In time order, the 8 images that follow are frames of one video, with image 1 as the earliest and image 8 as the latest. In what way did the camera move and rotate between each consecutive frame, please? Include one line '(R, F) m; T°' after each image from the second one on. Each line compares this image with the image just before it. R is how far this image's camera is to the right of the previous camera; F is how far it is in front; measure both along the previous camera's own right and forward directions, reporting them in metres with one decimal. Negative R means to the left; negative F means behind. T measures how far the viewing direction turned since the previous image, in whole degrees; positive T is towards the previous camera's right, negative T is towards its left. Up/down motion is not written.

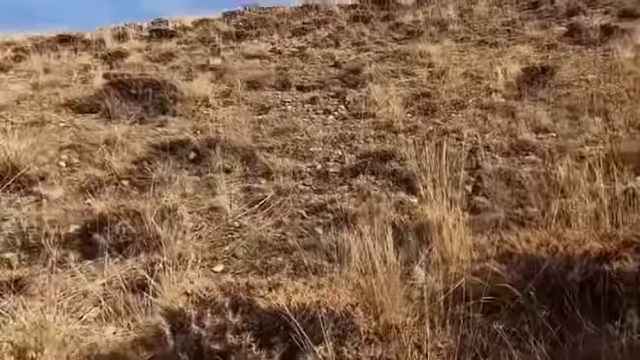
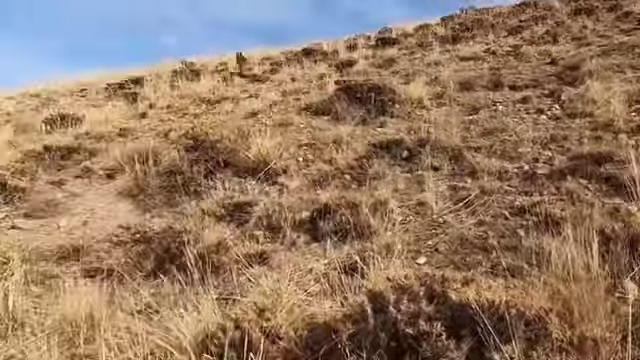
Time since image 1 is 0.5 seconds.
(+0.6, -0.4) m; -26°
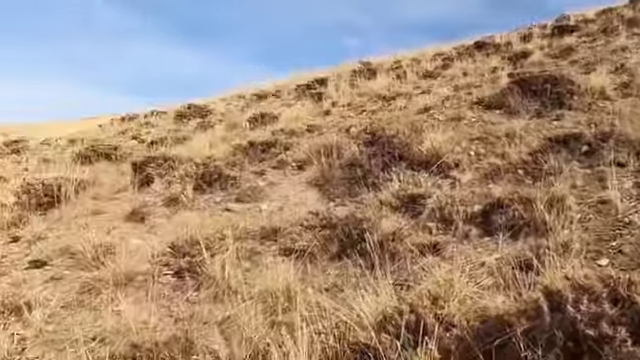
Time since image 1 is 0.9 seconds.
(0.0, -0.6) m; -19°
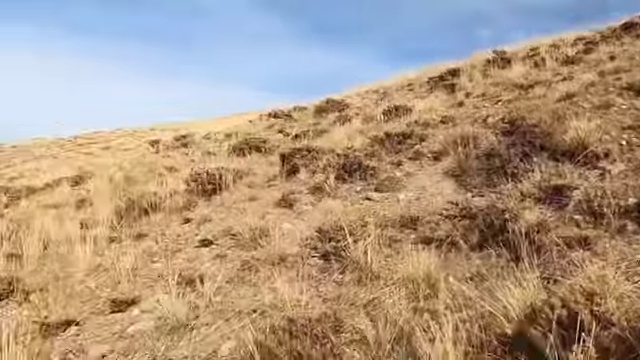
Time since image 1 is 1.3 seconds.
(-0.4, -0.3) m; -13°
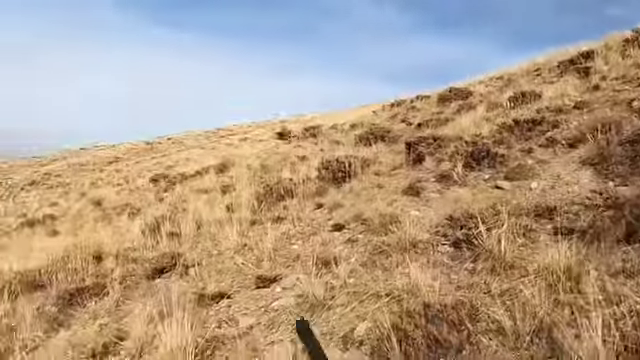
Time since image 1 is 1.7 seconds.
(-0.4, -0.2) m; -12°
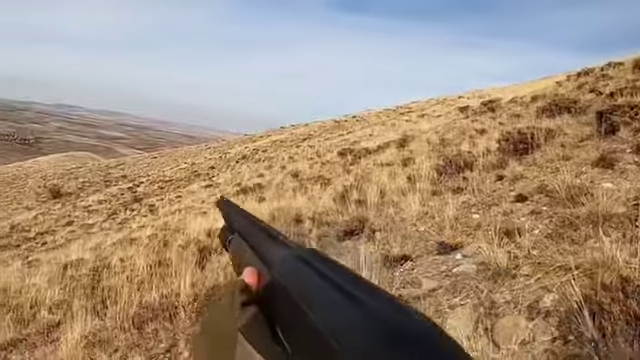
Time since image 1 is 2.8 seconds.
(-0.2, -0.5) m; -18°
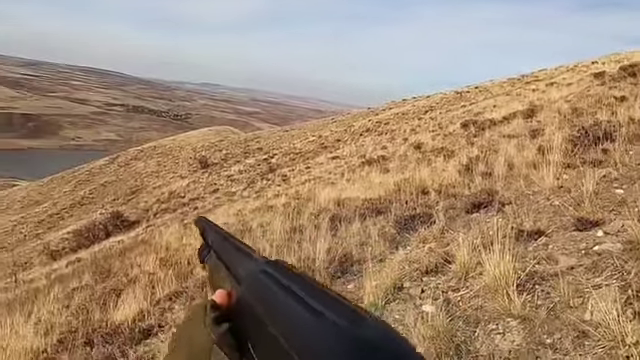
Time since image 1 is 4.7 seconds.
(-0.3, -0.2) m; -12°
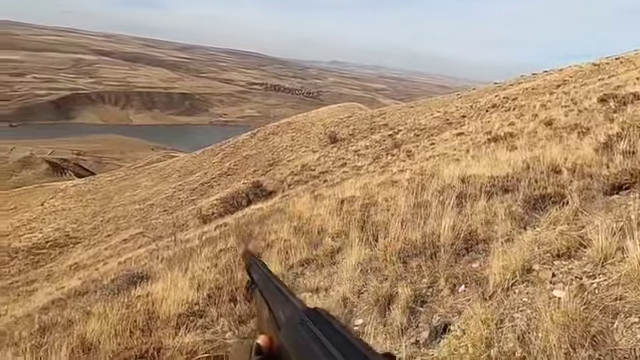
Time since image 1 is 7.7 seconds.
(-0.2, -0.2) m; -12°
